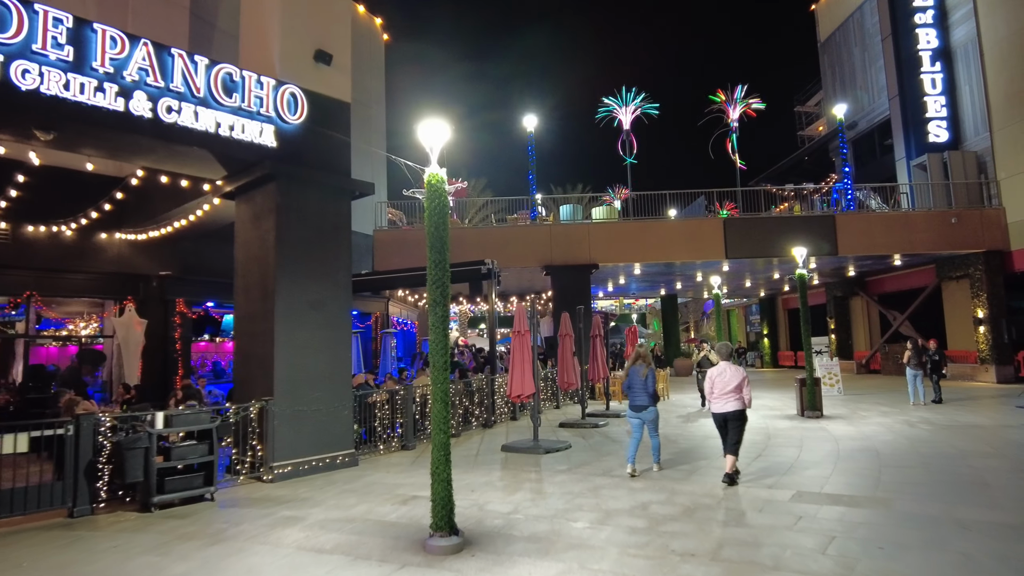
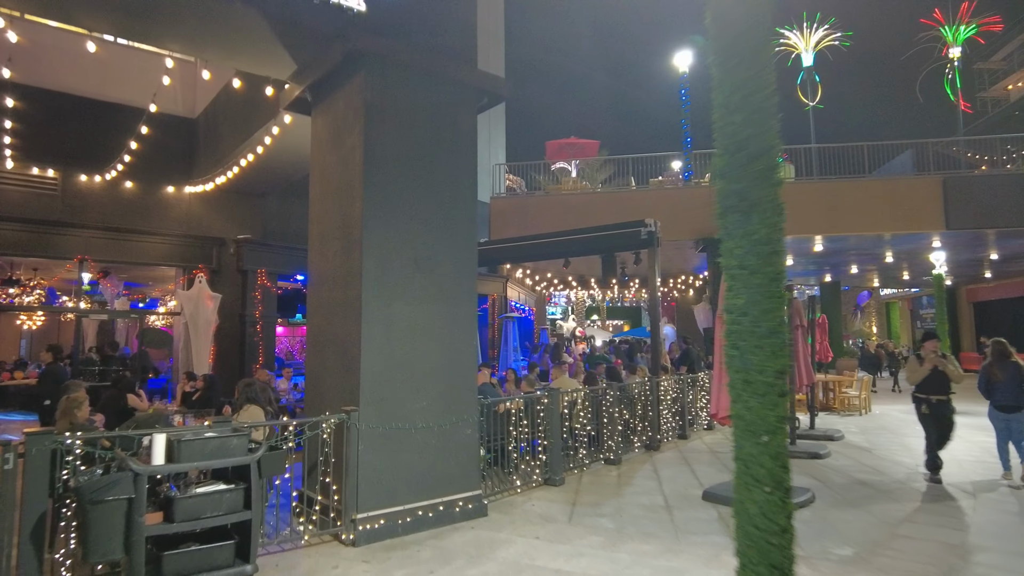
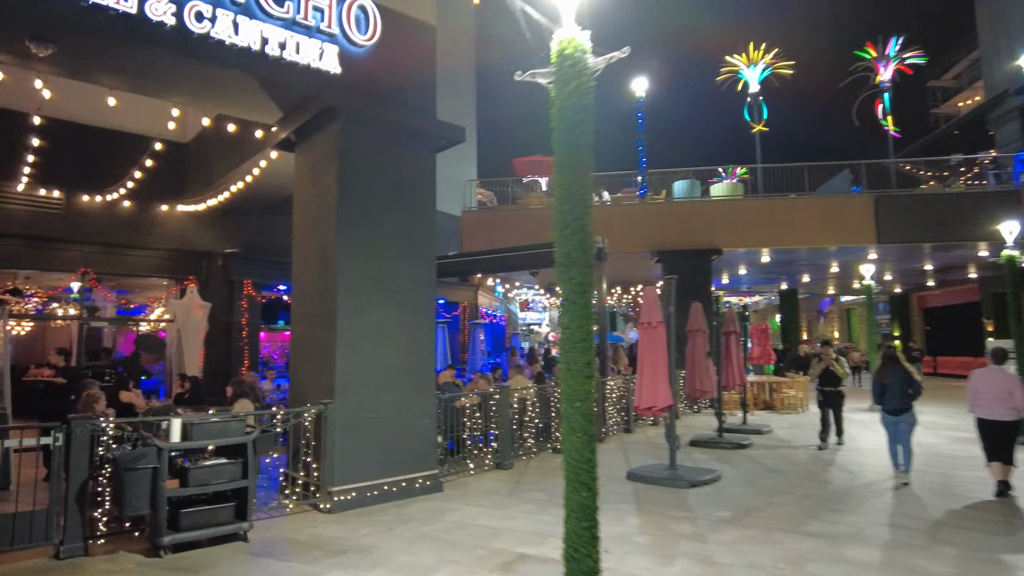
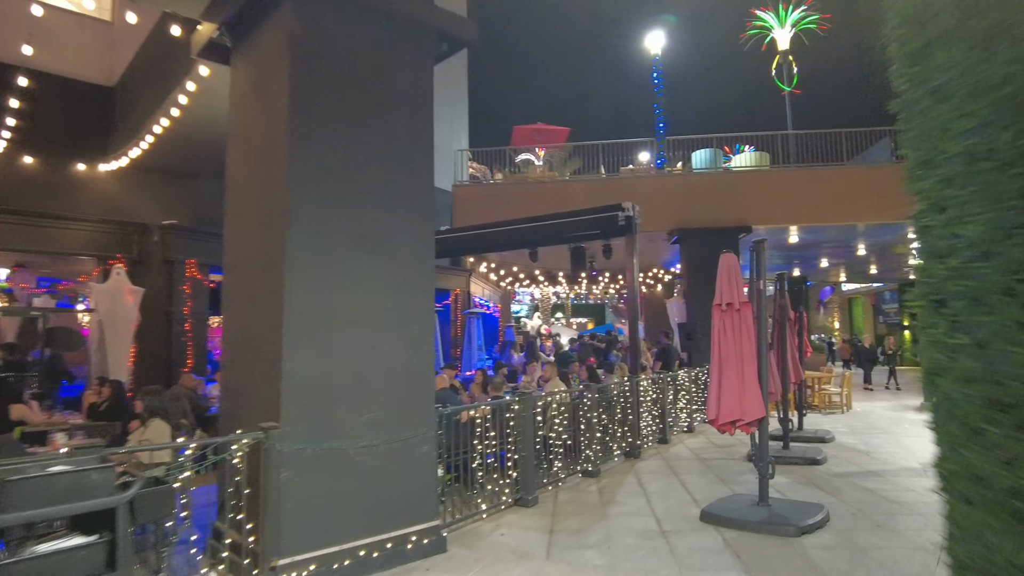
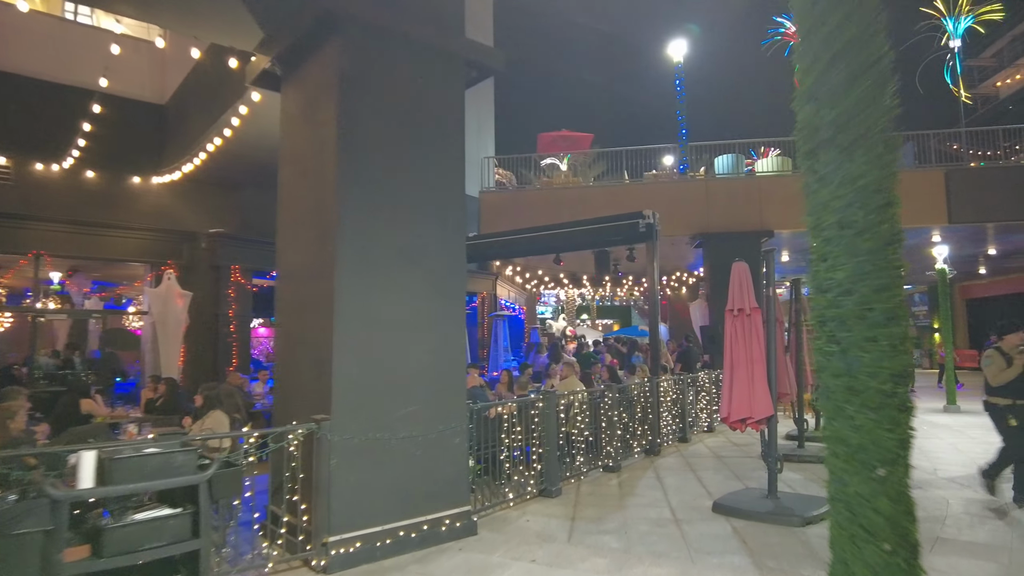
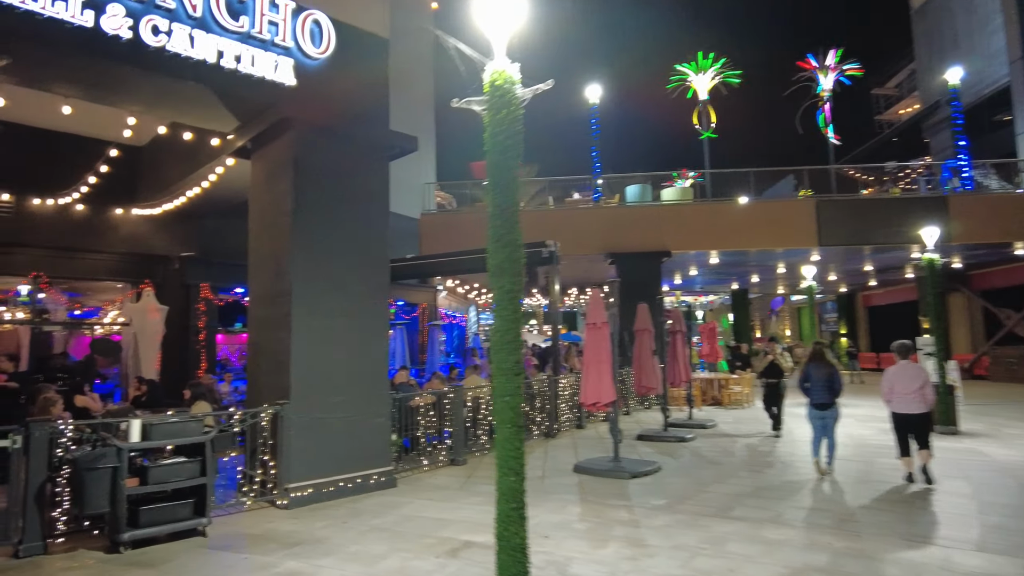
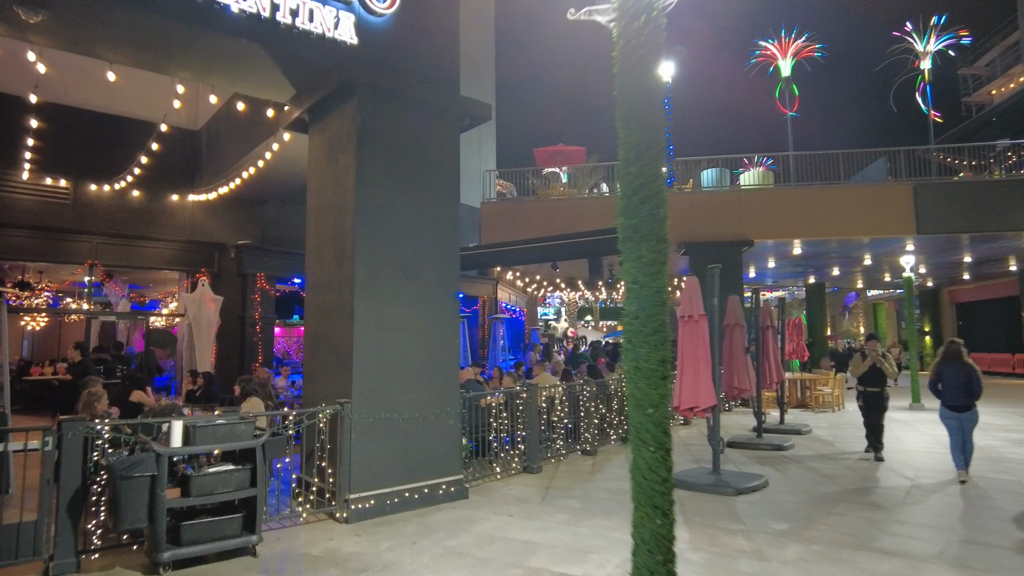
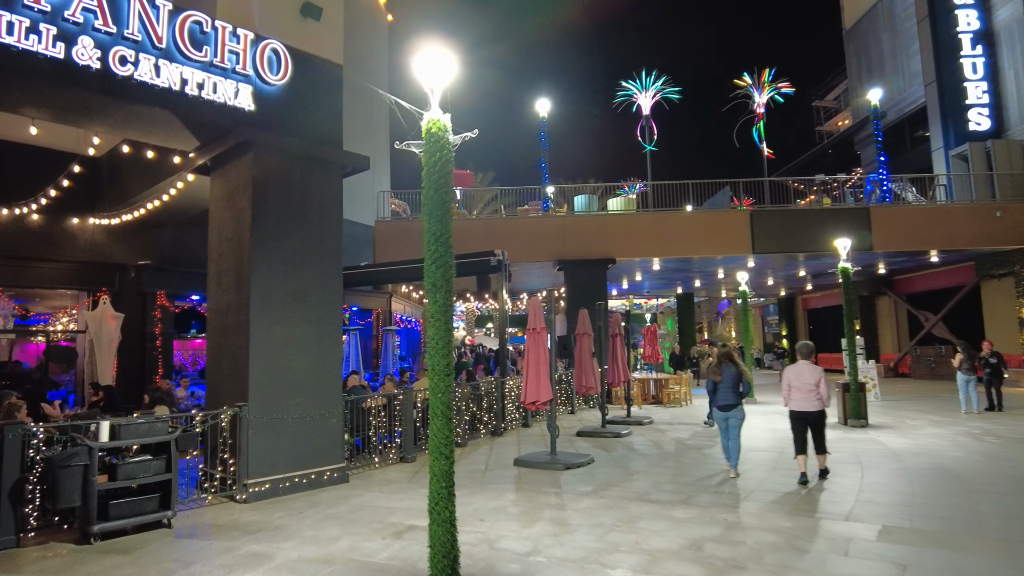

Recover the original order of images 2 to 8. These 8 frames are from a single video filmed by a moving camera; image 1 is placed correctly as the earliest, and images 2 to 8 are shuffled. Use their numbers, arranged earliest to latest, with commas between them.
8, 6, 3, 7, 2, 5, 4
